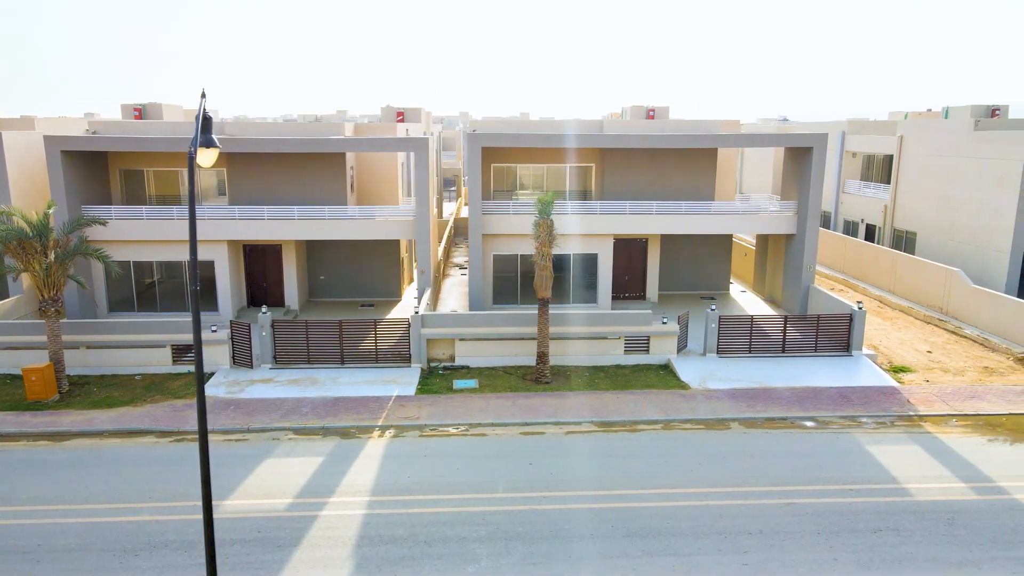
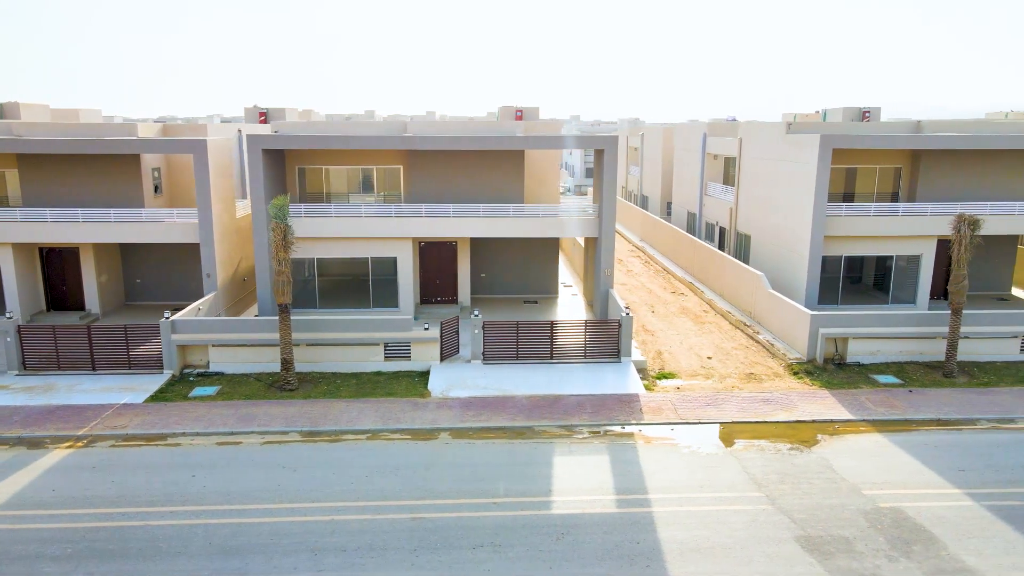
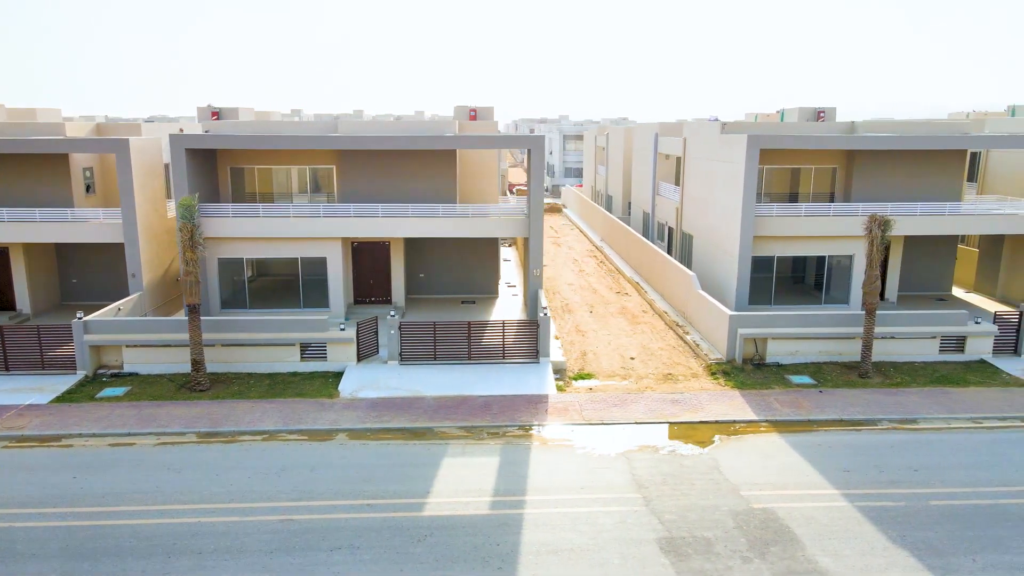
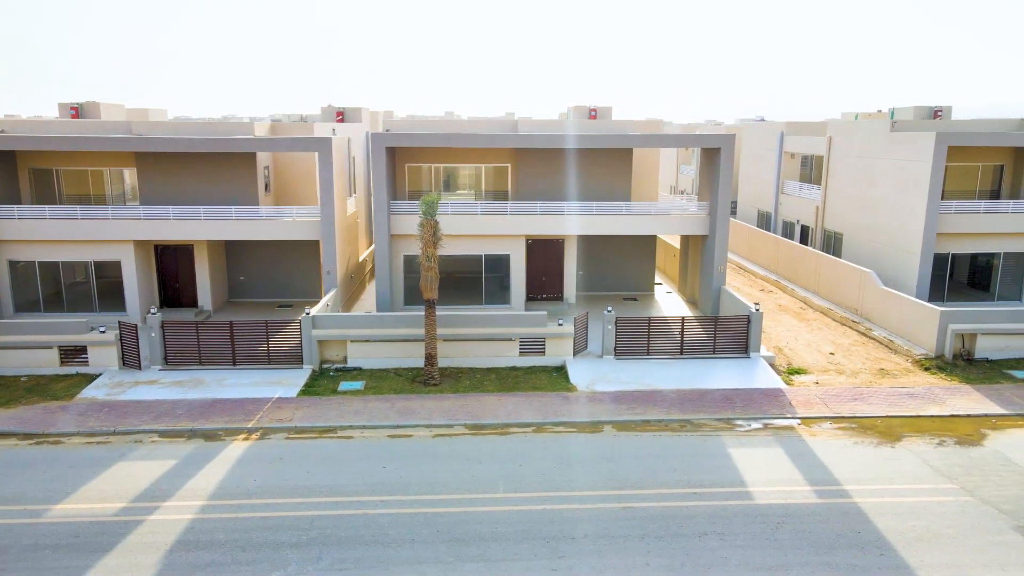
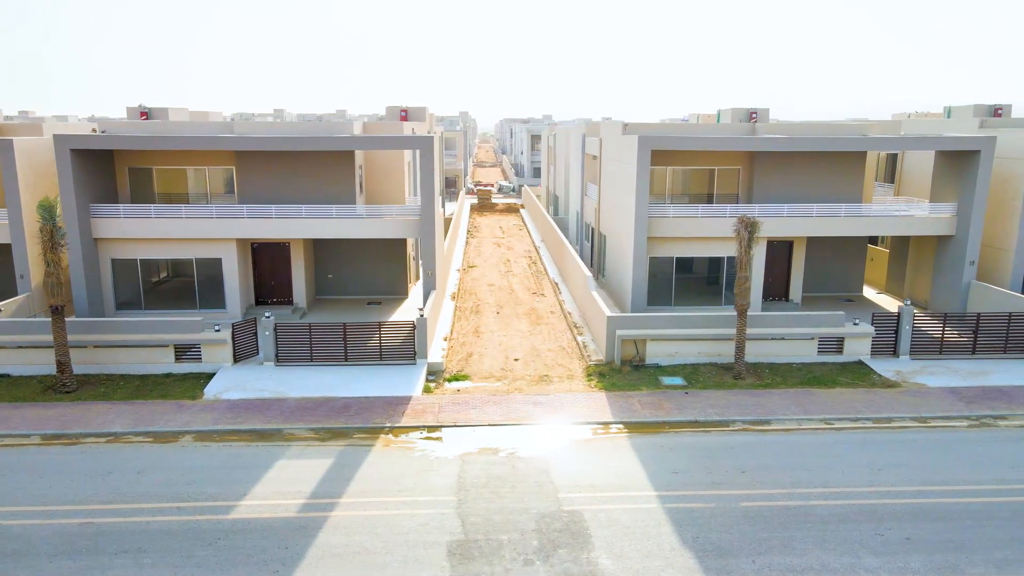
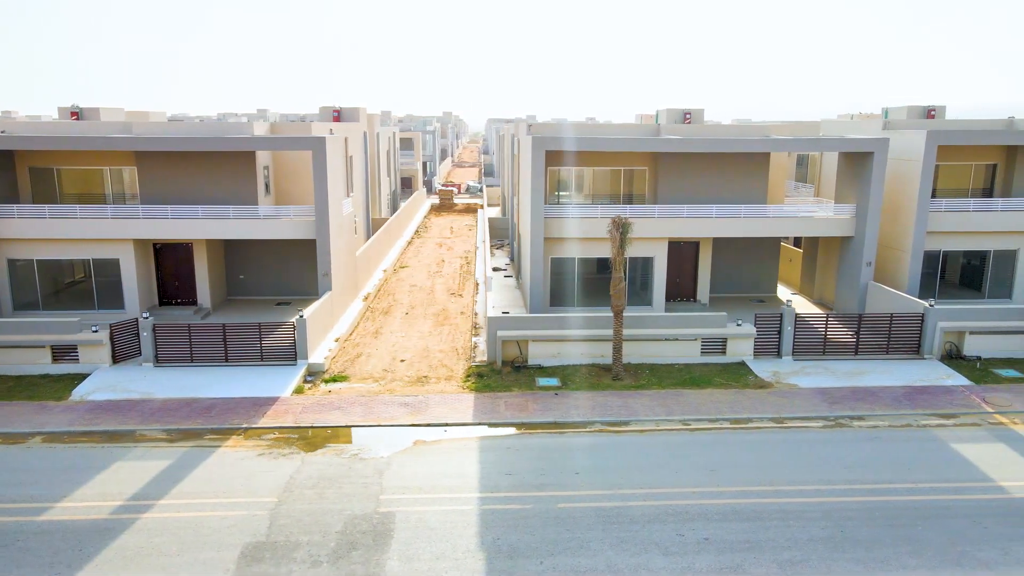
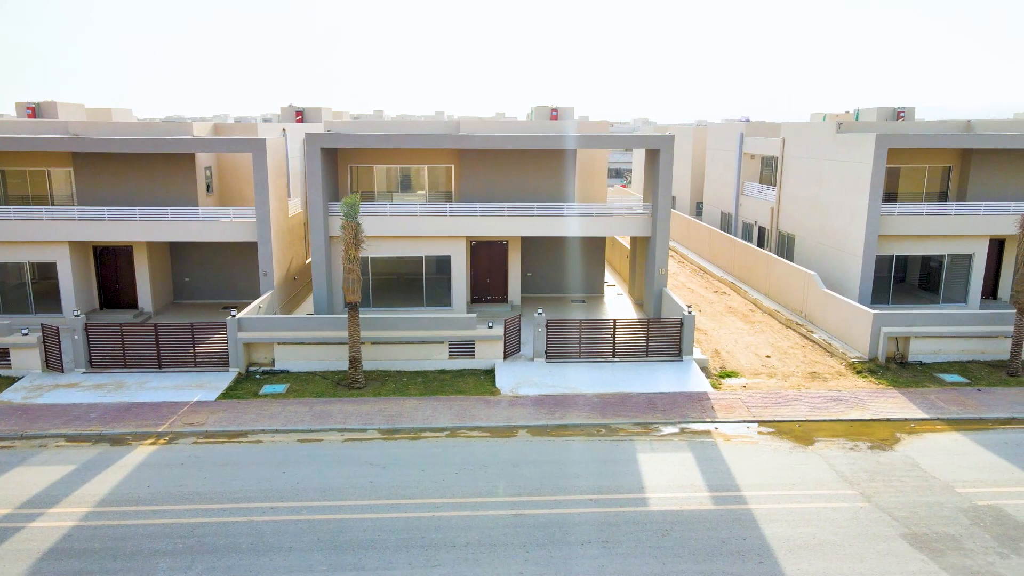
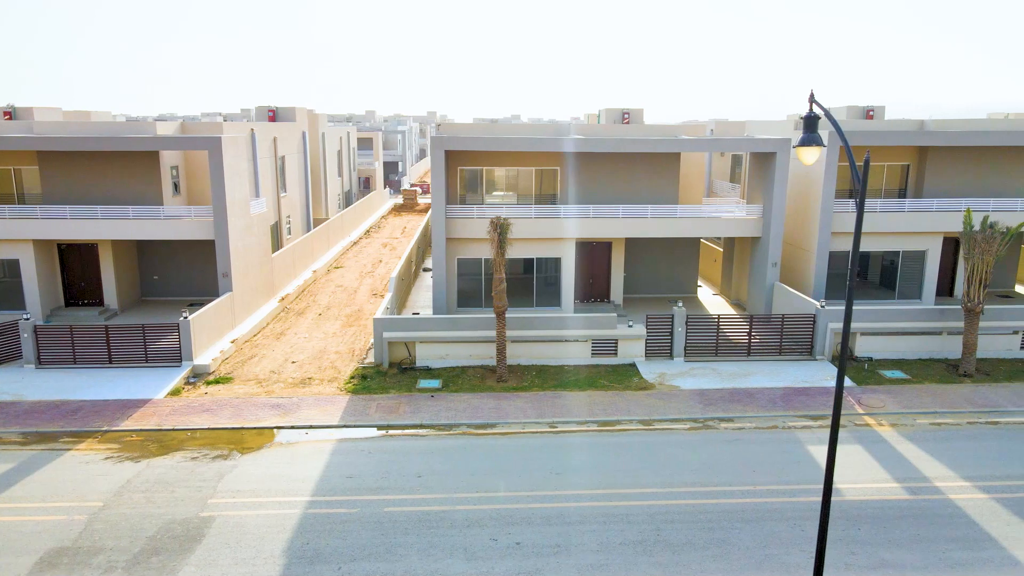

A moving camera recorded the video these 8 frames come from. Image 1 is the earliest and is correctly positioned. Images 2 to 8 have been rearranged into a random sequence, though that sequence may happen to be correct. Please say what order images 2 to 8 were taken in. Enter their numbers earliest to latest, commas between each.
4, 7, 2, 3, 5, 6, 8
